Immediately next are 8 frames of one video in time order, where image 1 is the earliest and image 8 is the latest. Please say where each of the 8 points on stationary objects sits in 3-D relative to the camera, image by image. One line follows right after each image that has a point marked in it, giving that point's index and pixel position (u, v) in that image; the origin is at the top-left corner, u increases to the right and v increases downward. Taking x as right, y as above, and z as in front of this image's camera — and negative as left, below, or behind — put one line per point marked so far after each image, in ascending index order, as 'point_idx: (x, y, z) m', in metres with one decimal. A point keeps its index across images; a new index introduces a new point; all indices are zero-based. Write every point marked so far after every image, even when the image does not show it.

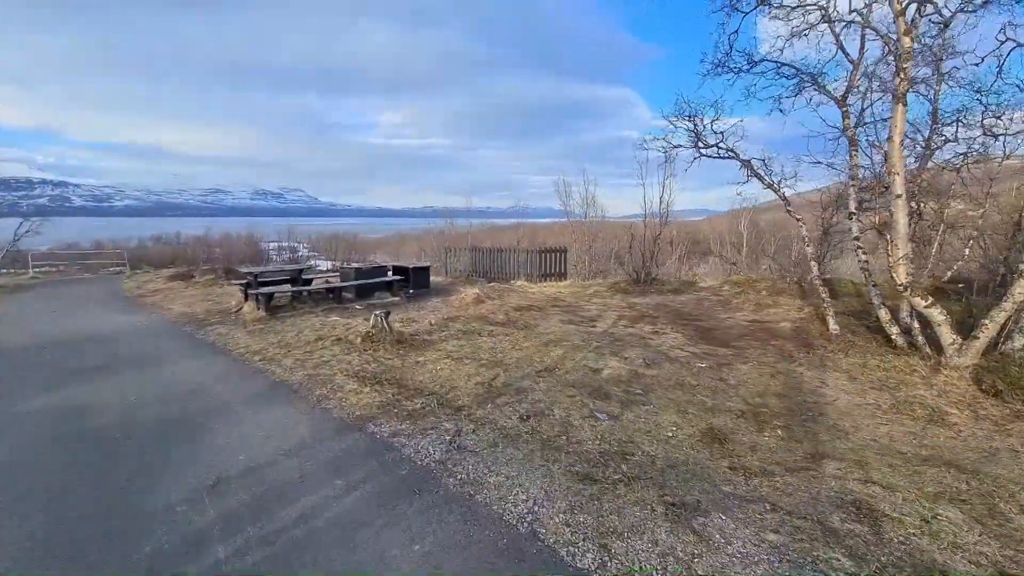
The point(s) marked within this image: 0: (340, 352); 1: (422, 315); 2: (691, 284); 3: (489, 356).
0: (-2.7, -1.0, +6.1) m
1: (-2.0, -0.6, +8.8) m
2: (+5.9, +0.1, +13.0) m
3: (-0.4, -1.1, +6.1) m
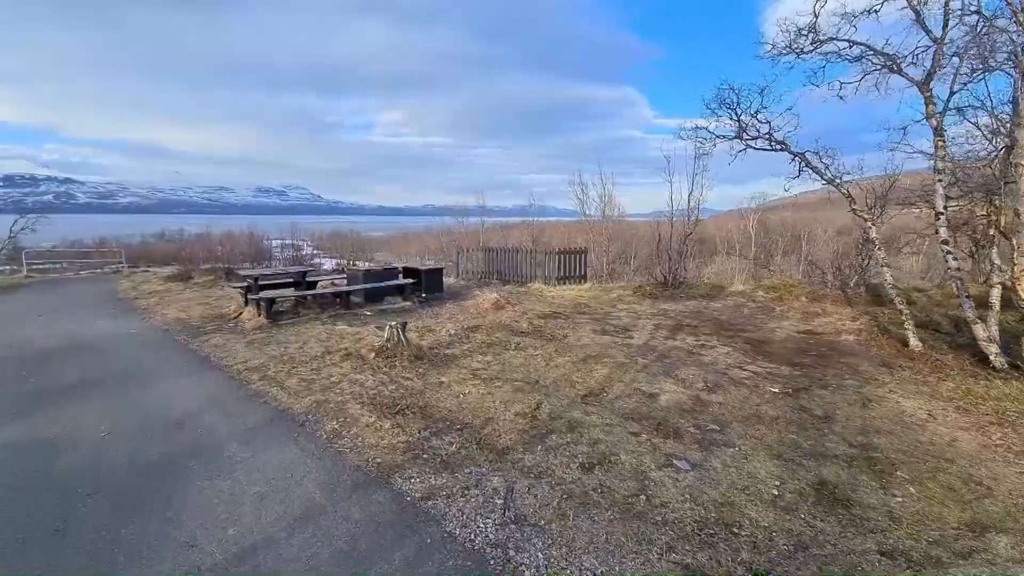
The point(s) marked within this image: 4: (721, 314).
0: (-2.2, -1.1, +5.3) m
1: (-1.5, -0.8, +8.0) m
2: (+6.5, 0.0, +12.1) m
3: (+0.1, -1.2, +5.3) m
4: (+5.0, -0.6, +9.3) m
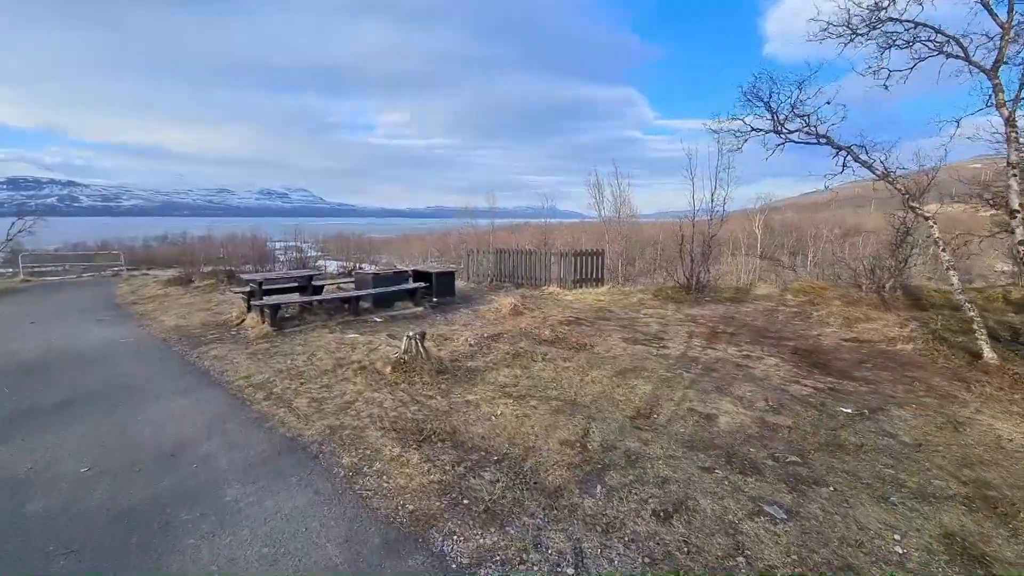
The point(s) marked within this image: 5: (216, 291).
0: (-1.8, -1.2, +4.7) m
1: (-1.0, -0.9, +7.5) m
2: (+6.9, -0.1, +11.5) m
3: (+0.6, -1.3, +4.8) m
4: (+5.4, -0.7, +8.7) m
5: (-8.7, -0.1, +11.4) m
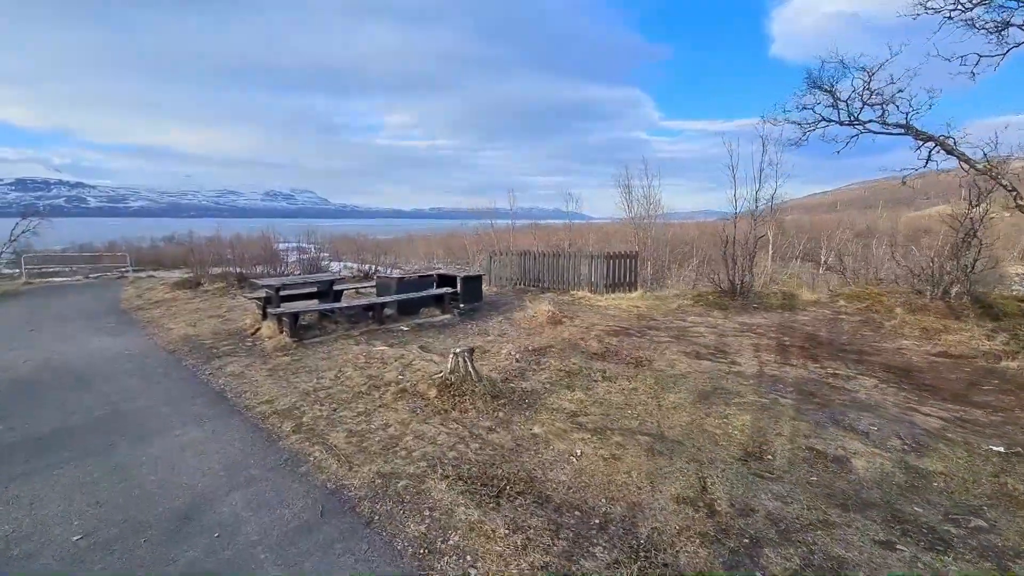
0: (-1.0, -1.3, +4.0) m
1: (-0.3, -1.0, +6.7) m
2: (+7.7, -0.3, +10.7) m
3: (+1.3, -1.4, +4.0) m
4: (+6.2, -0.8, +7.9) m
5: (-7.9, -0.2, +10.8) m
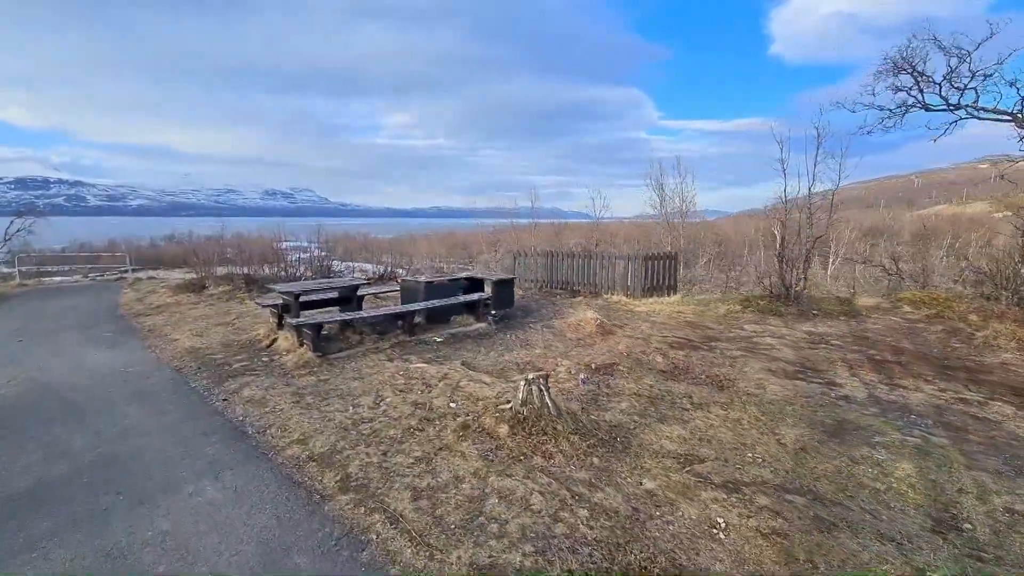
0: (-0.2, -1.4, +3.1) m
1: (+0.5, -1.1, +5.9) m
2: (+8.5, -0.4, +9.9) m
3: (+2.1, -1.5, +3.2) m
4: (+7.0, -0.9, +7.1) m
5: (-7.1, -0.3, +9.9) m
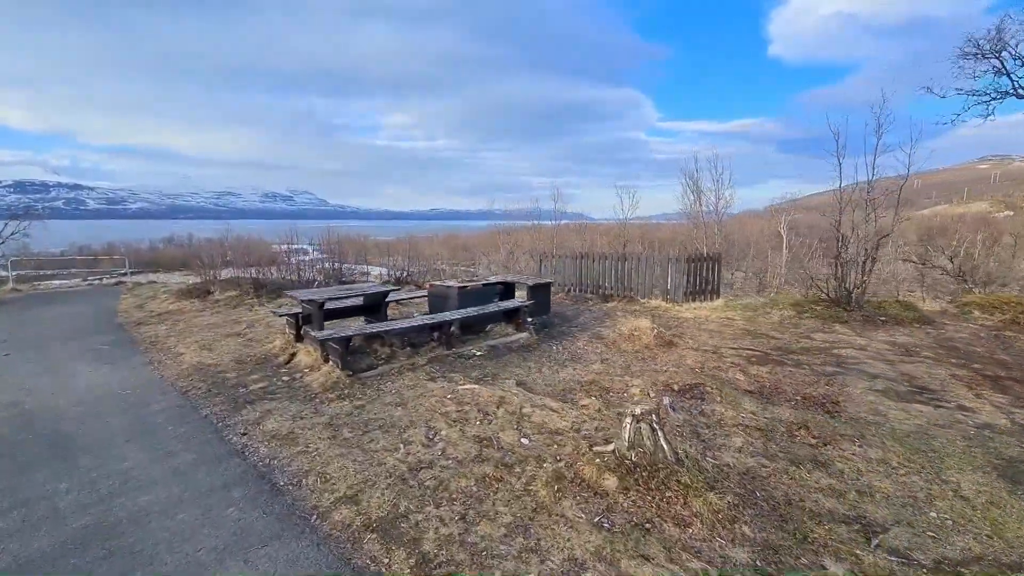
0: (+0.6, -1.5, +2.3) m
1: (+1.3, -1.2, +5.1) m
2: (+9.3, -0.5, +9.1) m
3: (+2.9, -1.6, +2.3) m
4: (+7.8, -1.0, +6.3) m
5: (-6.3, -0.5, +9.1) m
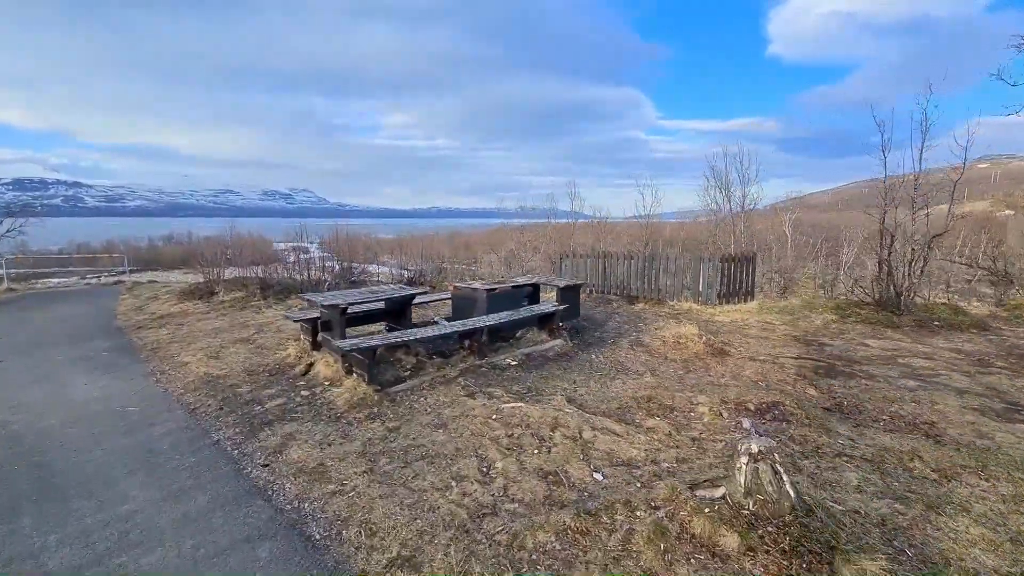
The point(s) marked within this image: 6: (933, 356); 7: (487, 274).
0: (+1.1, -1.6, +1.8) m
1: (+1.9, -1.2, +4.5) m
2: (+9.9, -0.5, +8.5) m
3: (+3.5, -1.7, +1.8) m
4: (+8.3, -1.1, +5.7) m
5: (-5.7, -0.5, +8.6) m
6: (+6.6, -1.0, +6.2) m
7: (-1.3, +0.7, +19.2) m
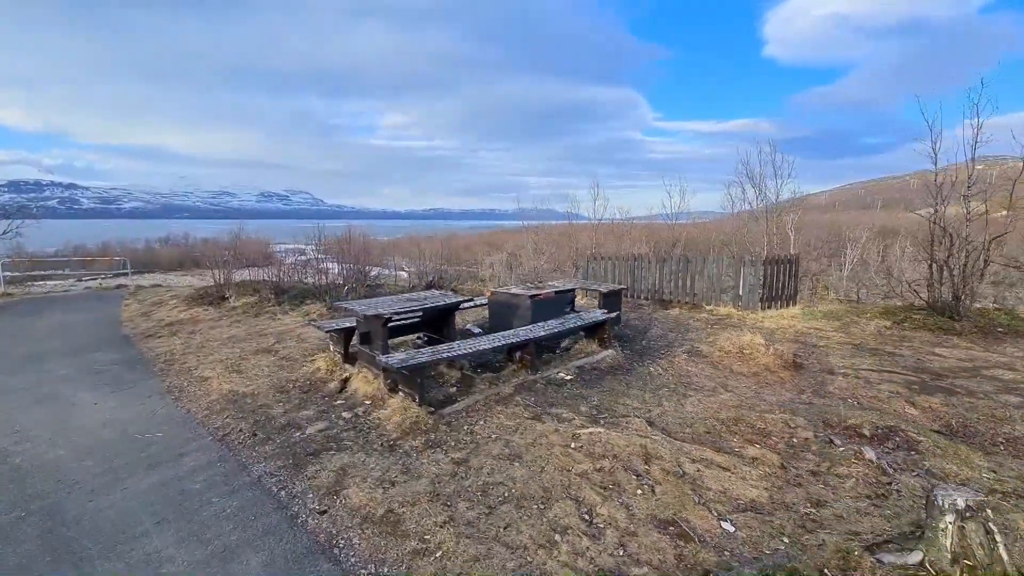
0: (+1.8, -1.7, +1.3) m
1: (+2.6, -1.3, +4.0) m
2: (+10.6, -0.6, +8.1) m
3: (+4.2, -1.7, +1.3) m
4: (+9.0, -1.2, +5.3) m
5: (-5.0, -0.6, +8.0) m
6: (+7.3, -1.1, +5.7) m
7: (-0.6, +0.5, +18.6) m
